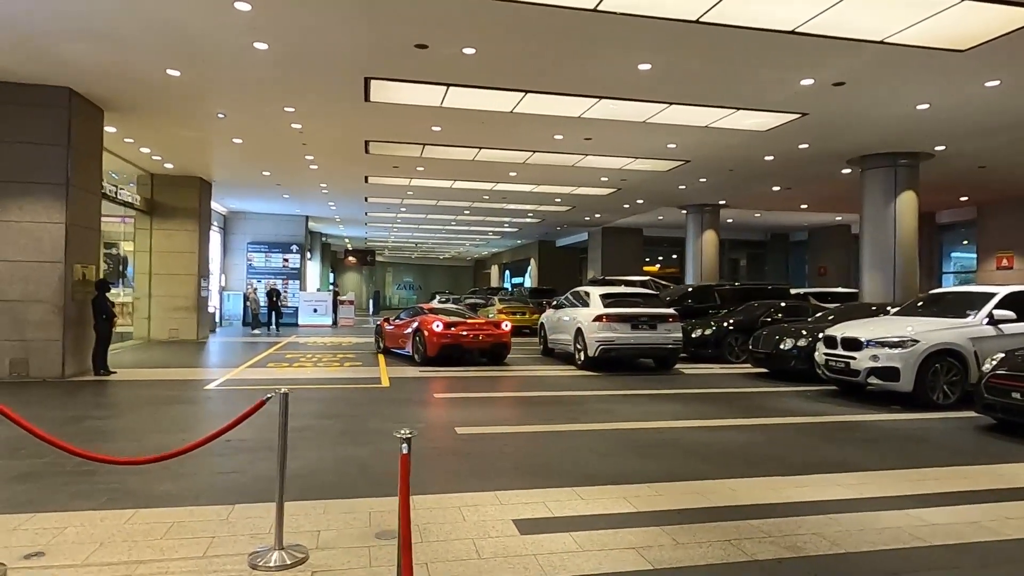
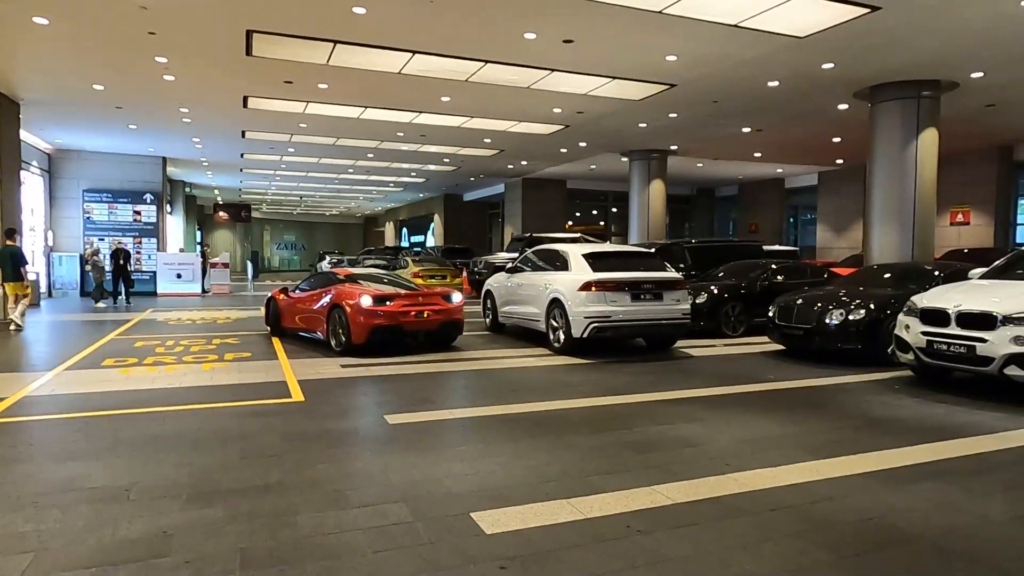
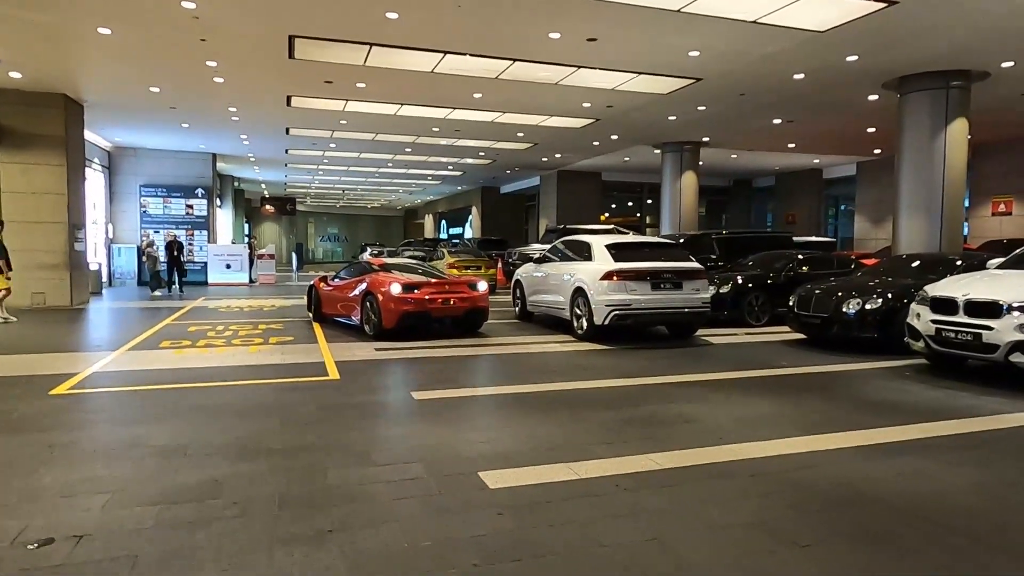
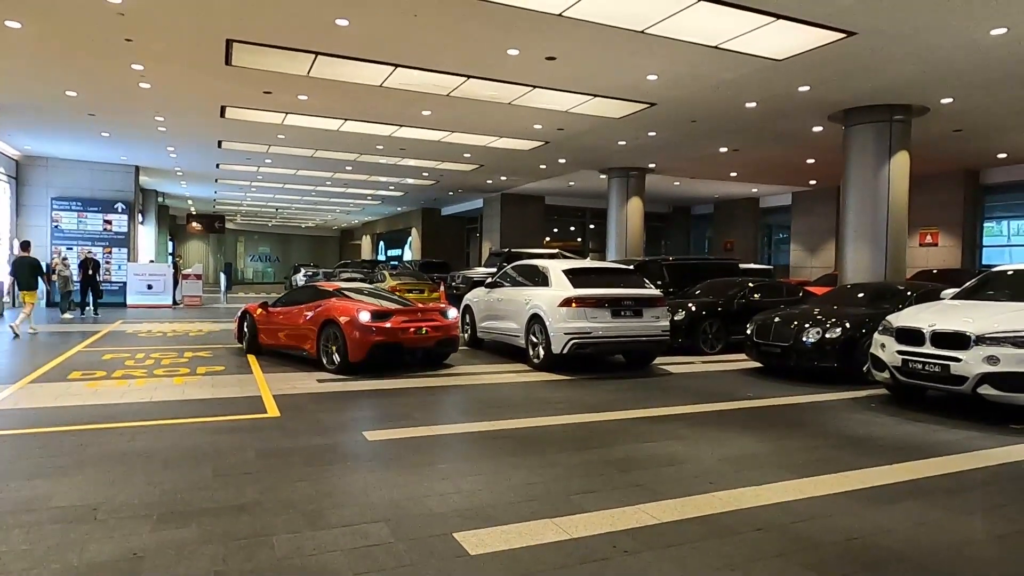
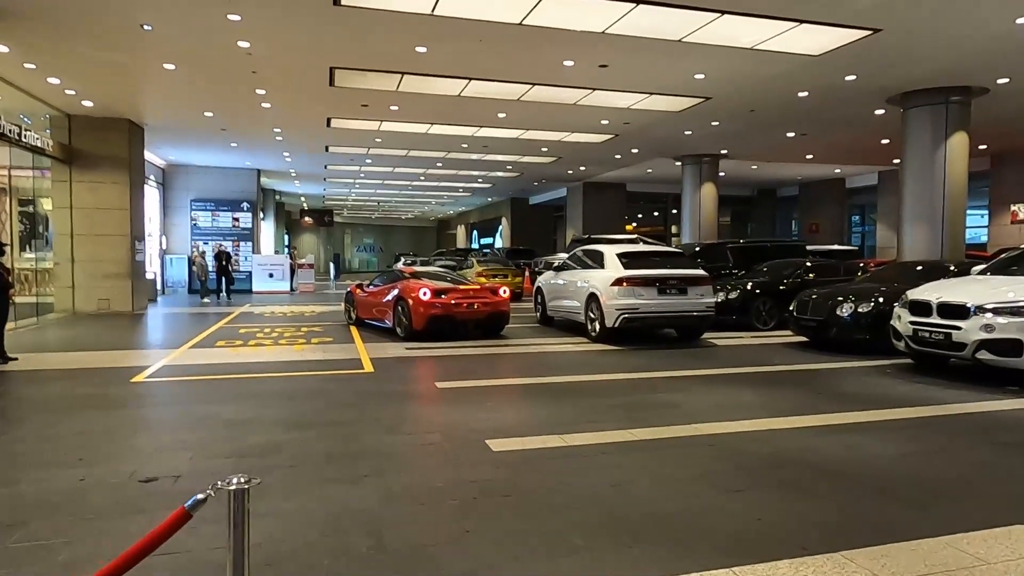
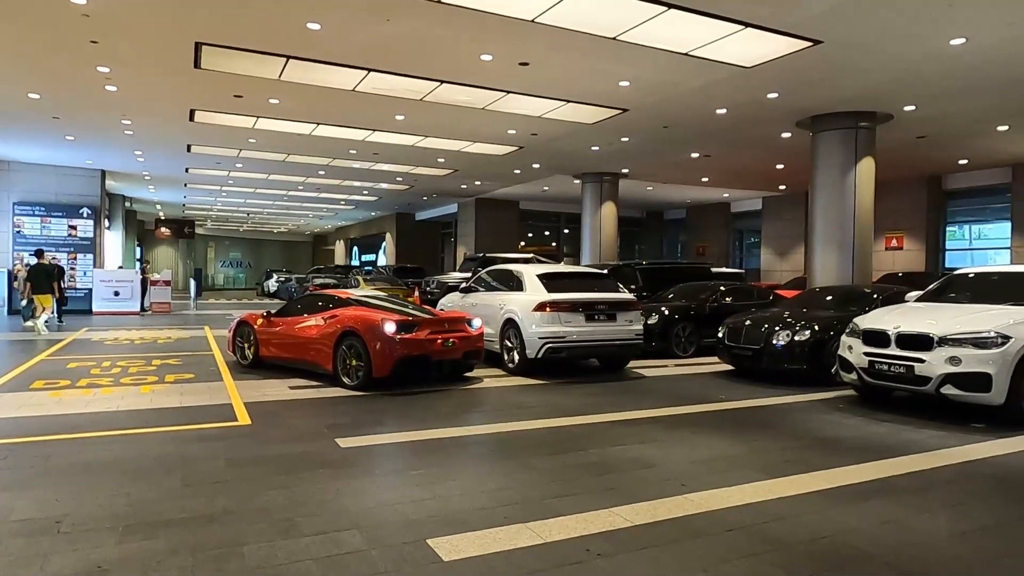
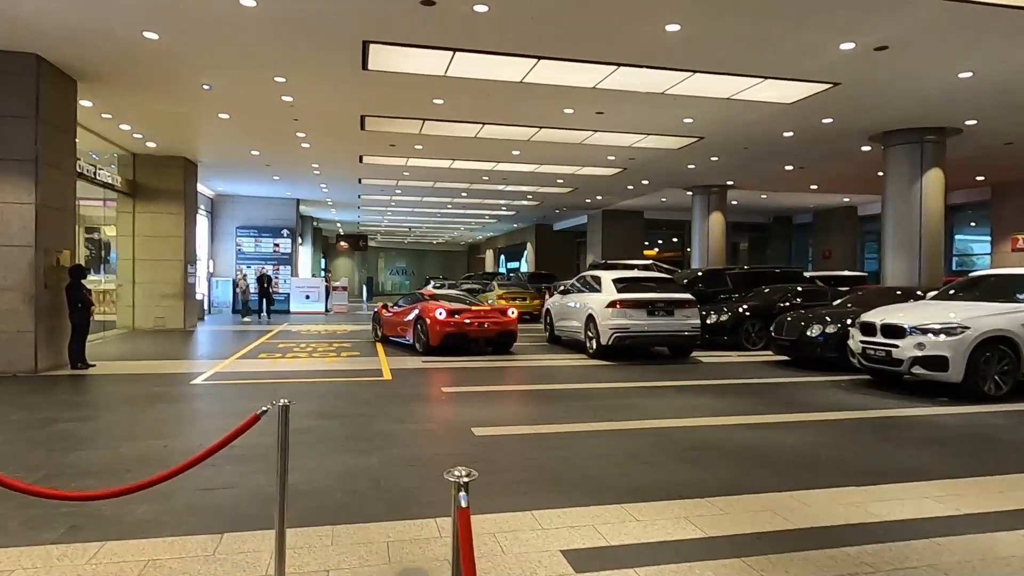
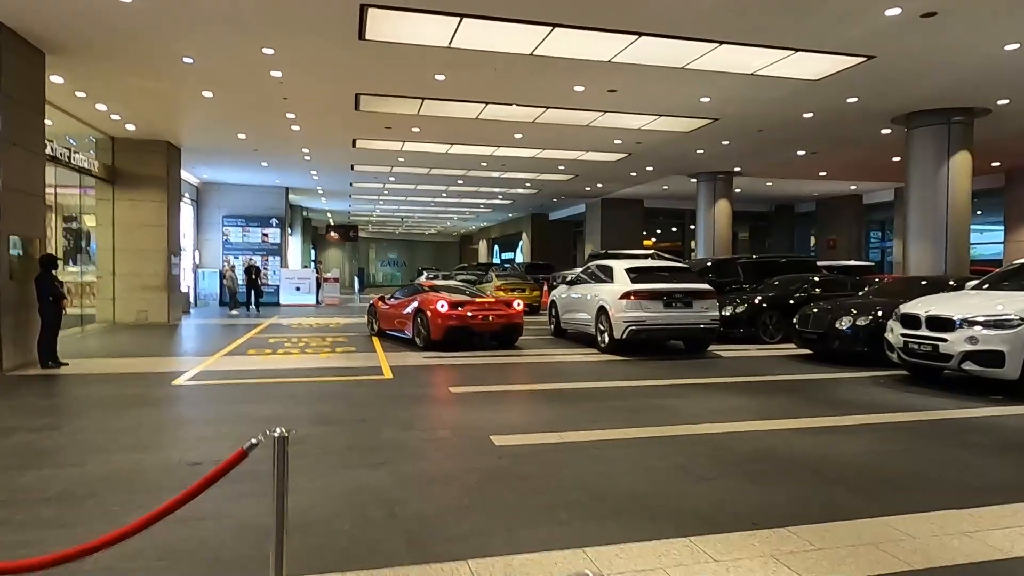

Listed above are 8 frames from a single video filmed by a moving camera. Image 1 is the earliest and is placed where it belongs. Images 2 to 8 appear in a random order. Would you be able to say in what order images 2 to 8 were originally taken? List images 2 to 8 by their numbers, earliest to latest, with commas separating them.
7, 8, 5, 3, 2, 4, 6
